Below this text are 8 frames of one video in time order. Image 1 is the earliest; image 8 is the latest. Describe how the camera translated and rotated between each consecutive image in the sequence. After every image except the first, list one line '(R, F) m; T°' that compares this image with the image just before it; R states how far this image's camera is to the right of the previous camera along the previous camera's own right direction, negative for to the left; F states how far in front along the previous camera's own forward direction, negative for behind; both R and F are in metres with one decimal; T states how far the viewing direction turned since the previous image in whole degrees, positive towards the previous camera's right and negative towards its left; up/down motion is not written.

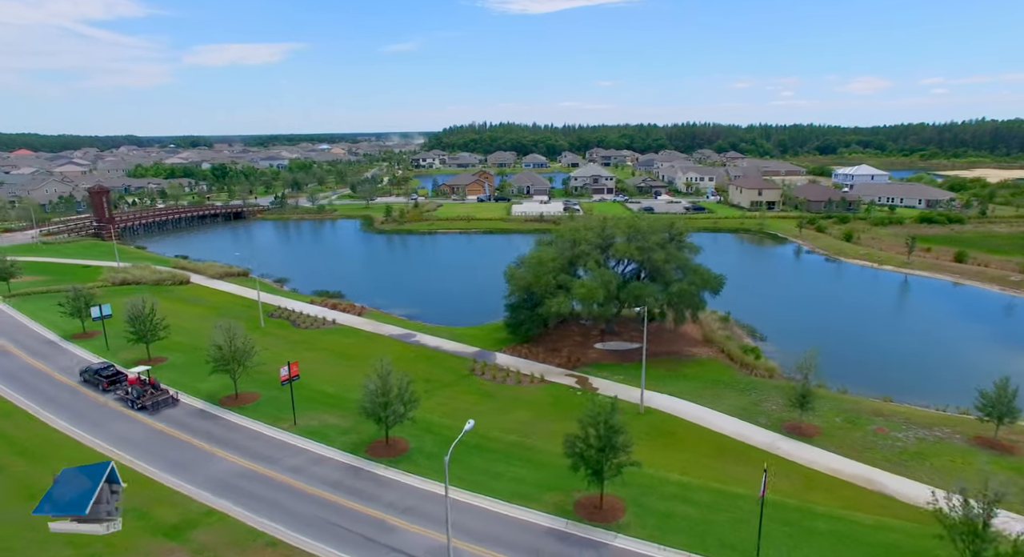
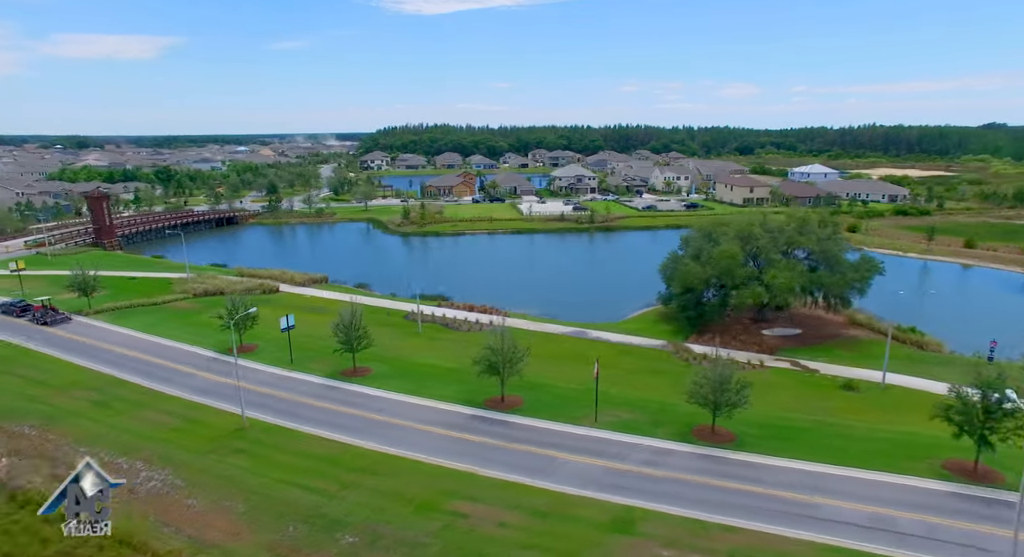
(-13.7, +0.5) m; +9°
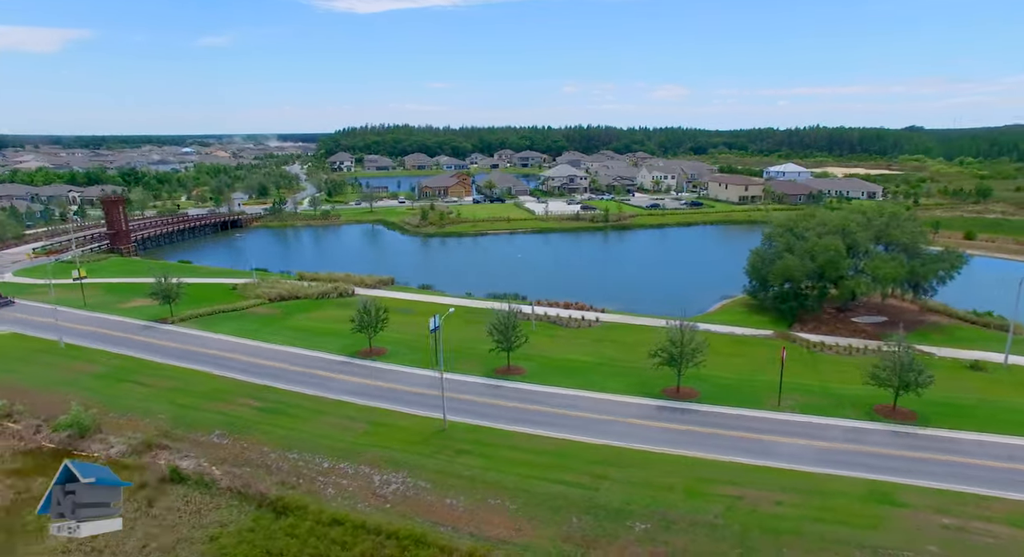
(-9.1, -0.1) m; +5°
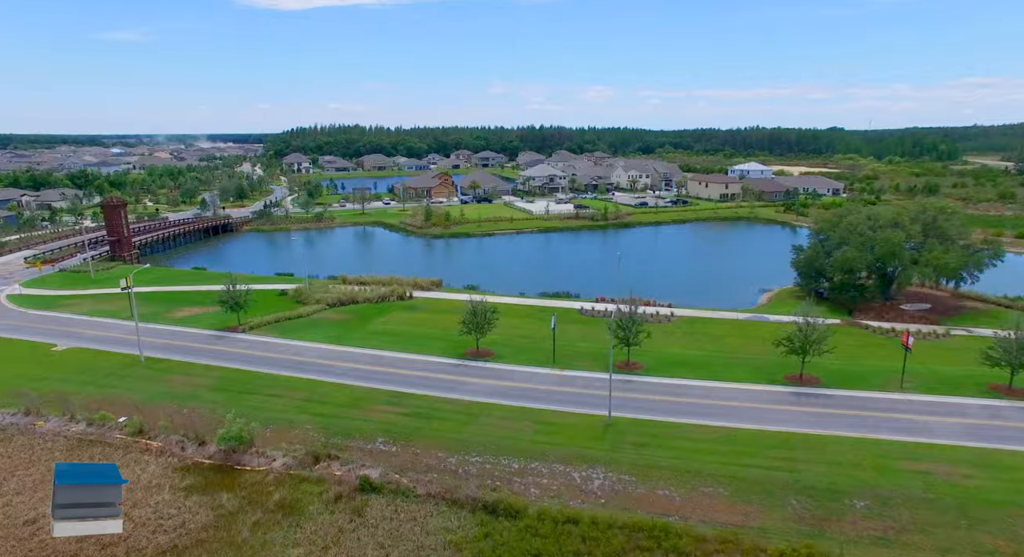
(-8.1, +0.1) m; +6°
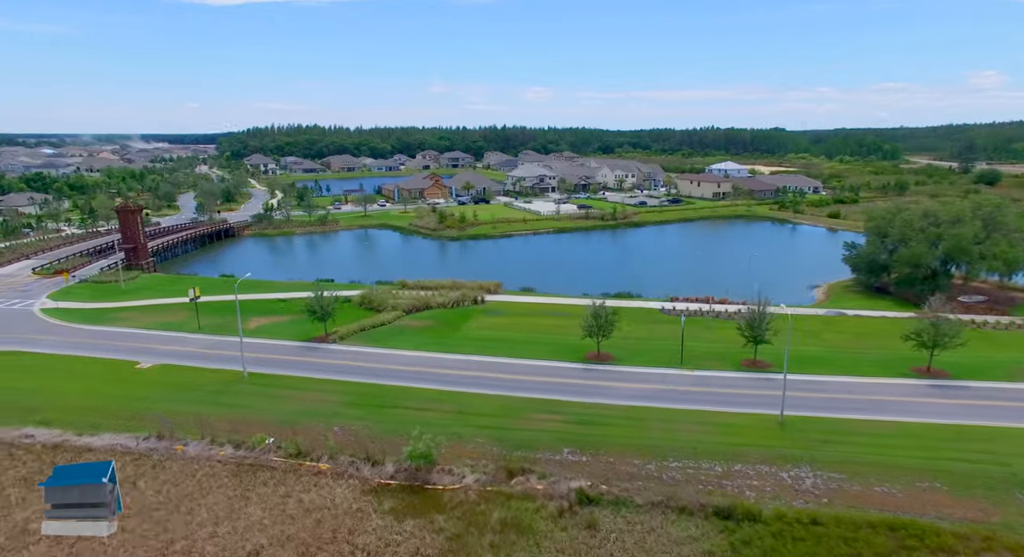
(-8.1, +0.9) m; +5°
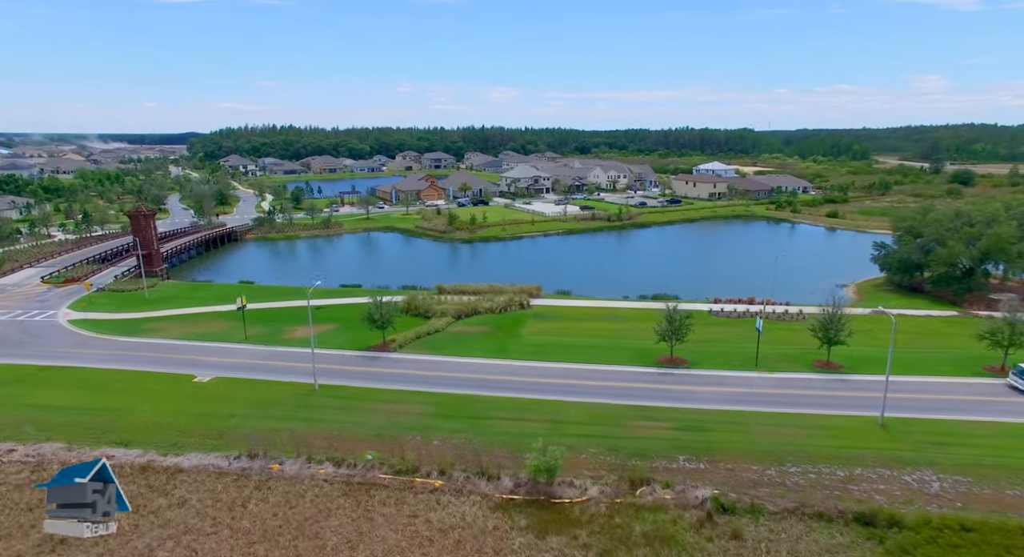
(-4.8, +0.6) m; +3°
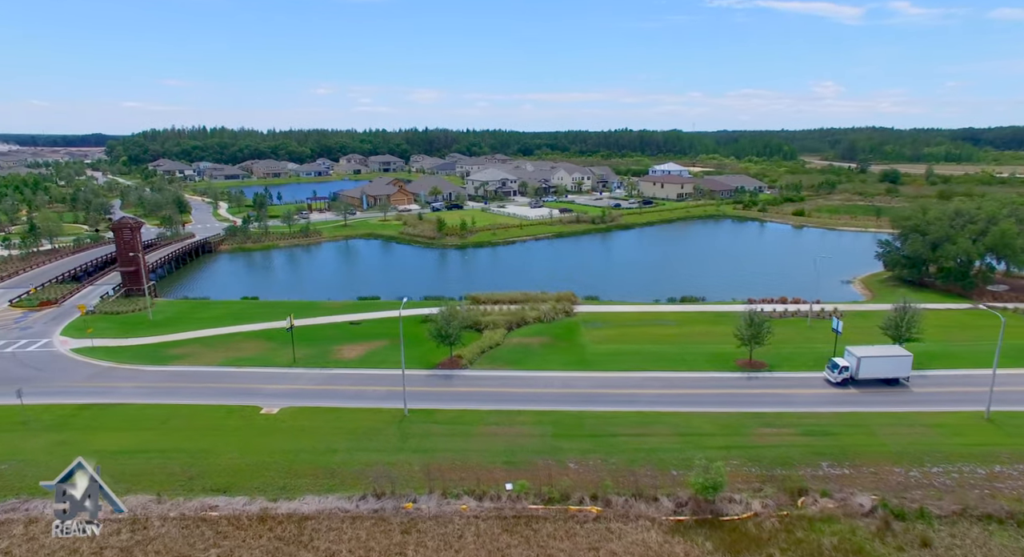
(-6.8, +1.5) m; +7°
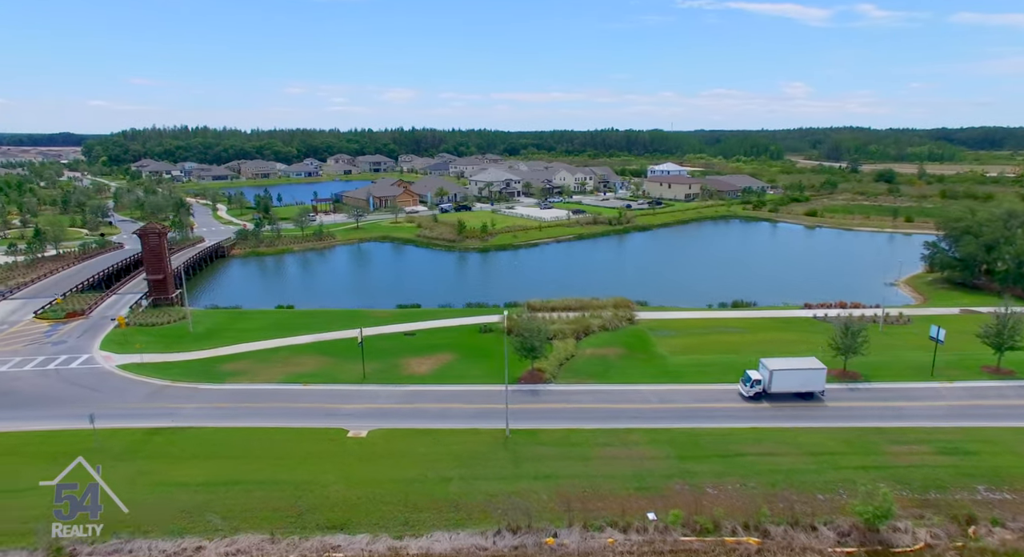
(-4.8, +1.6) m; +2°
